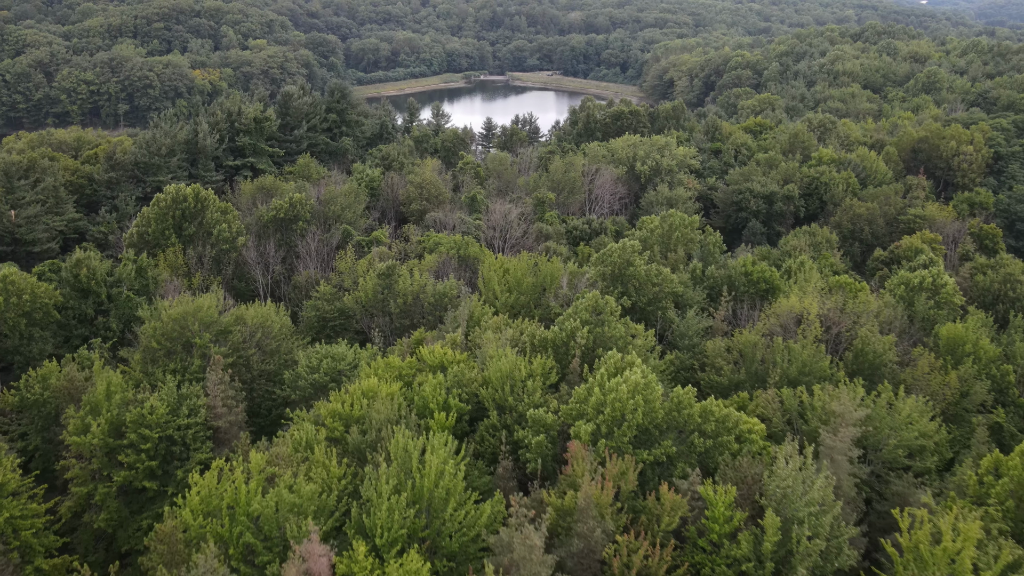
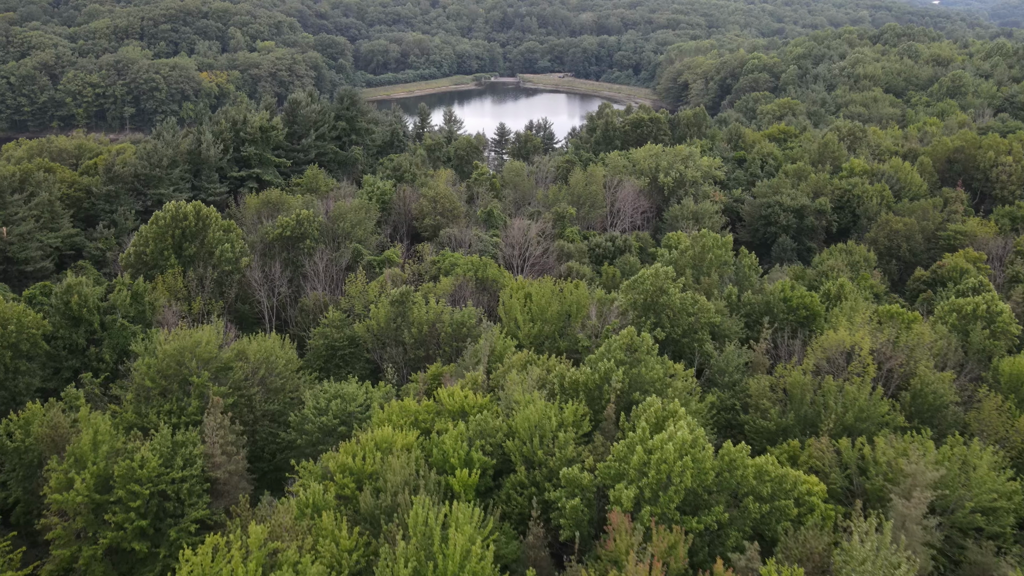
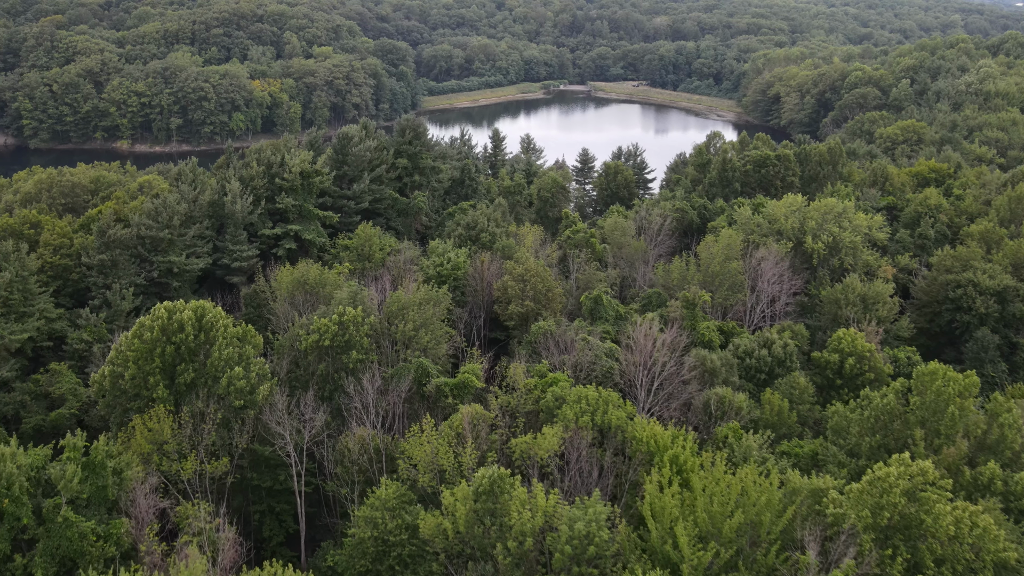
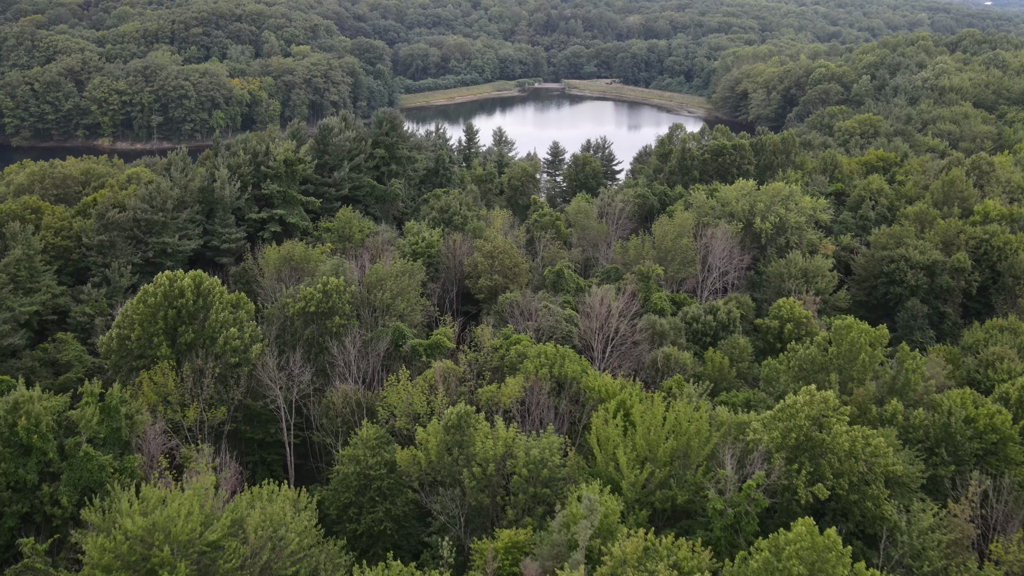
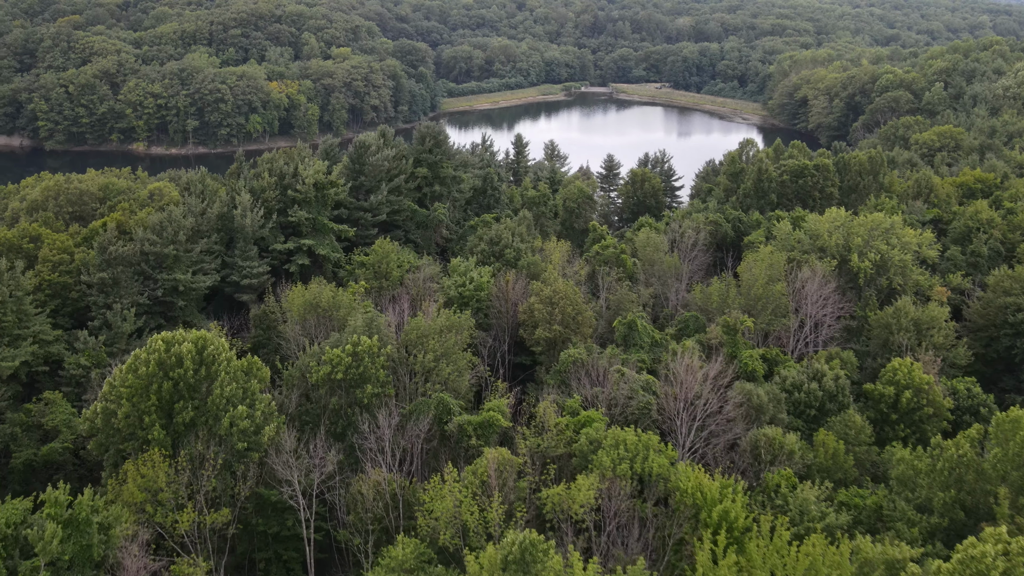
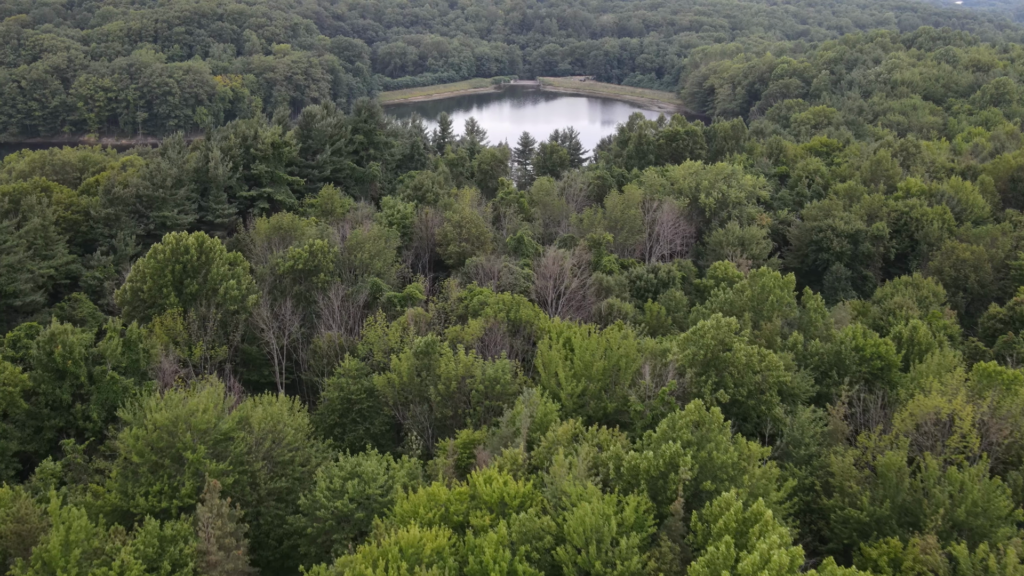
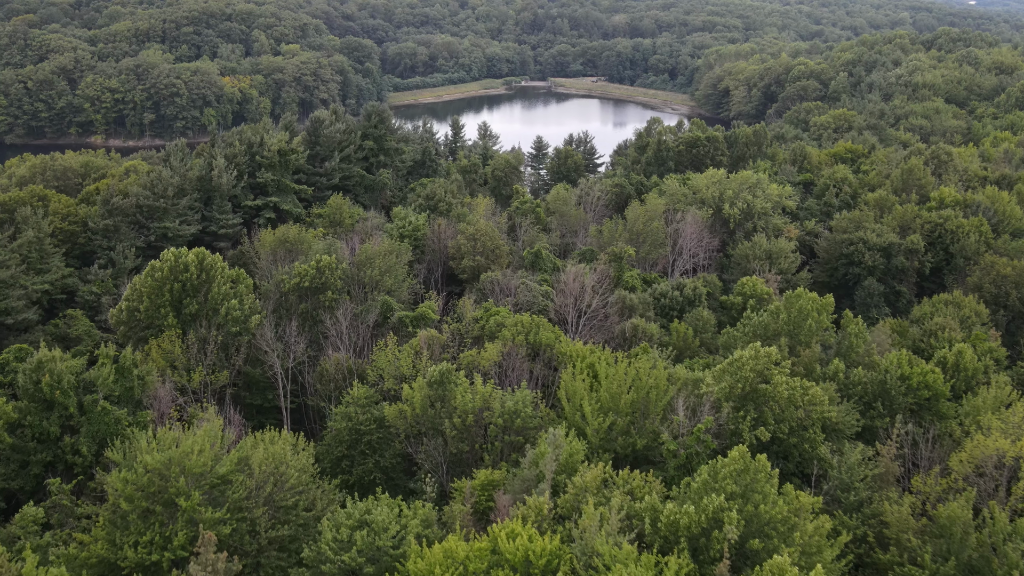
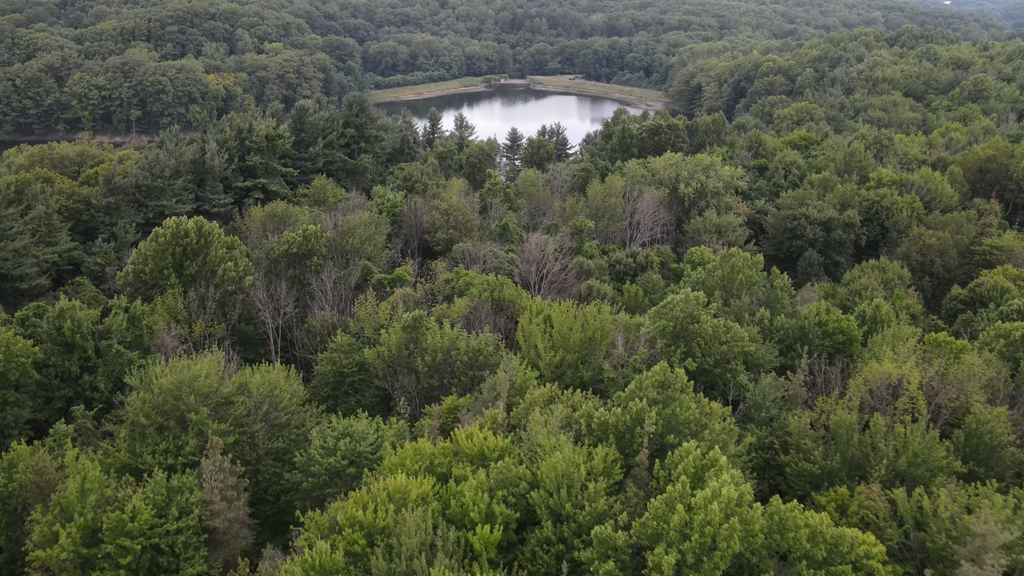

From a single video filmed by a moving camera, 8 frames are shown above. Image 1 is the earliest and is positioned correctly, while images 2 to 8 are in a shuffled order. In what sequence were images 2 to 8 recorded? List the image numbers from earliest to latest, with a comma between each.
2, 8, 6, 7, 4, 3, 5
